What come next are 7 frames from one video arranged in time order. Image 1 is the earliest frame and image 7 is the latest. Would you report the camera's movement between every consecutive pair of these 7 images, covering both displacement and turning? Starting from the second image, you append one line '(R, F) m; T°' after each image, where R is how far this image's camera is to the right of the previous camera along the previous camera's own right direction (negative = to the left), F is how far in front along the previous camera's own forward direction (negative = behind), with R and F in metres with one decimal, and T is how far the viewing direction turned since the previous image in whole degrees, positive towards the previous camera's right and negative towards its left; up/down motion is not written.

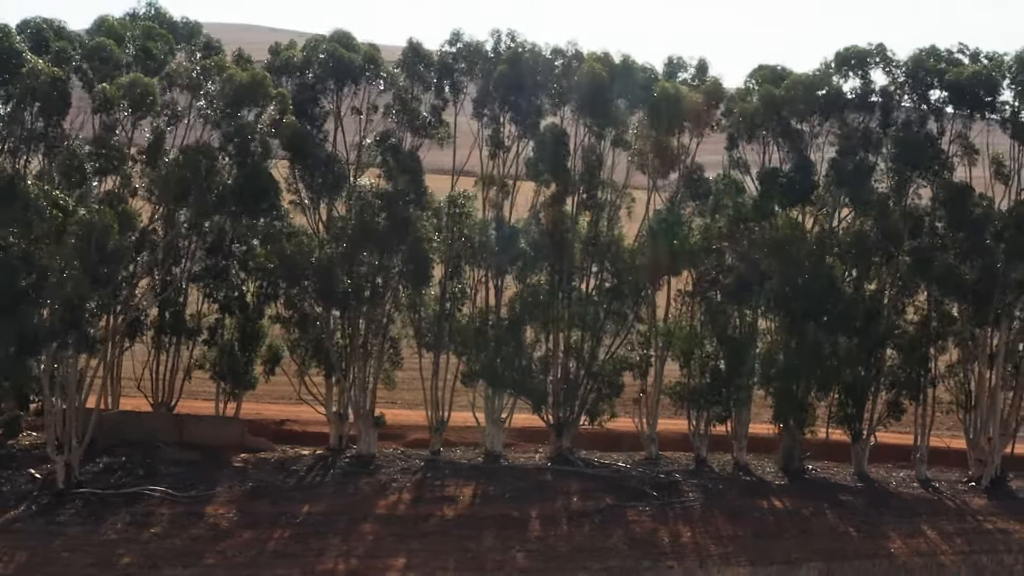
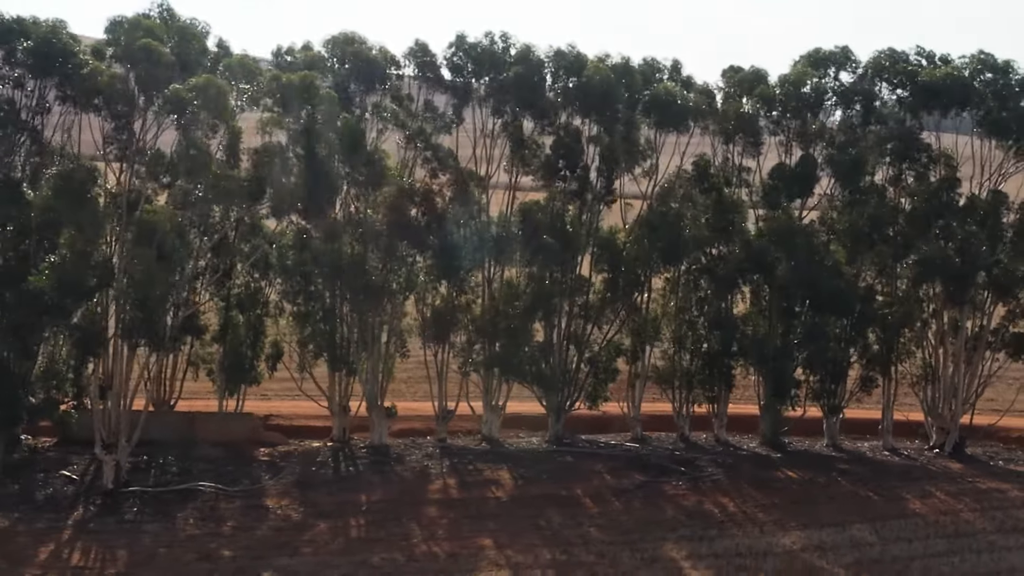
(-3.6, -0.7) m; +8°
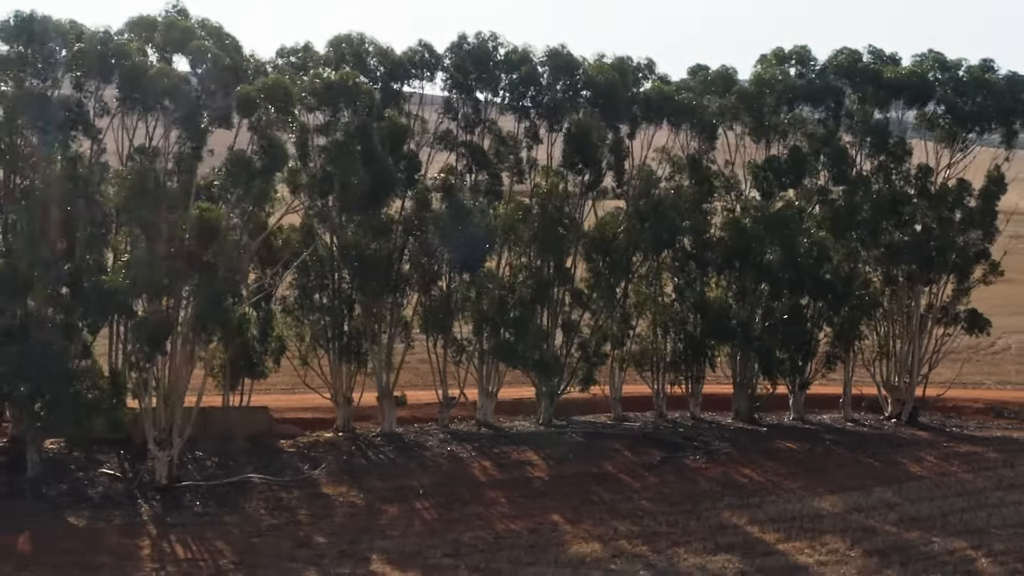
(-3.4, -0.8) m; +7°
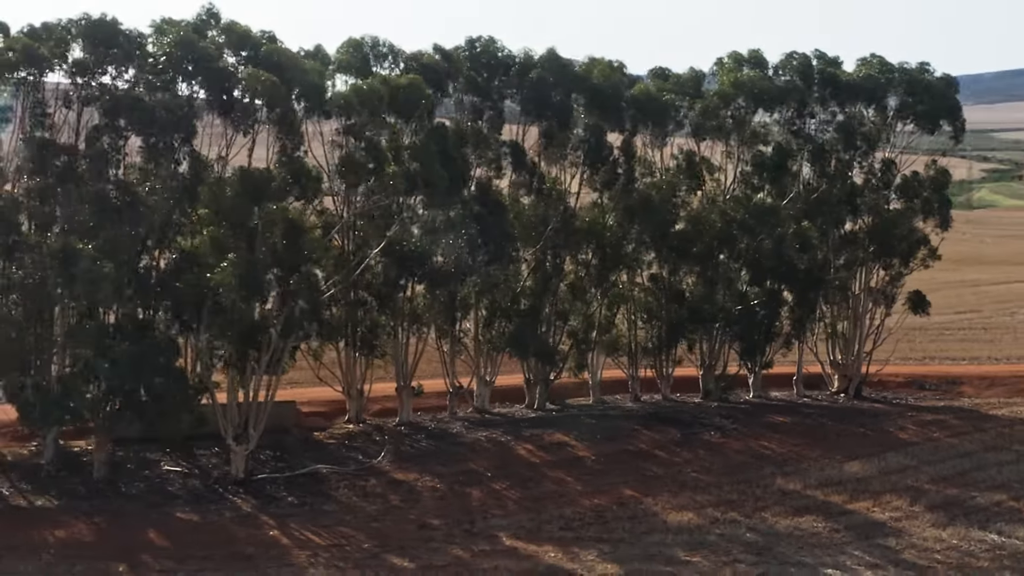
(-4.4, -1.0) m; +9°
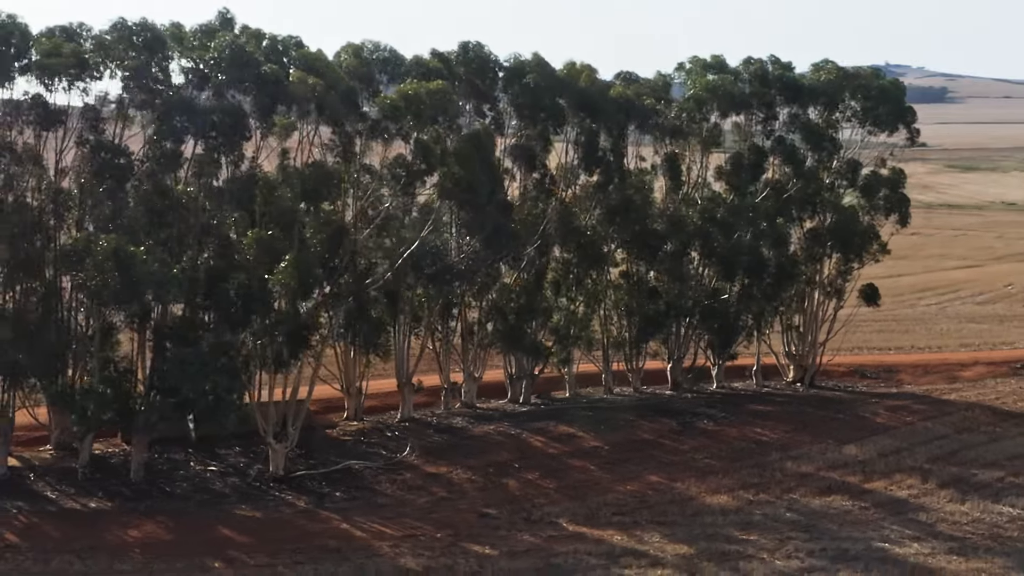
(-2.9, -0.7) m; +6°
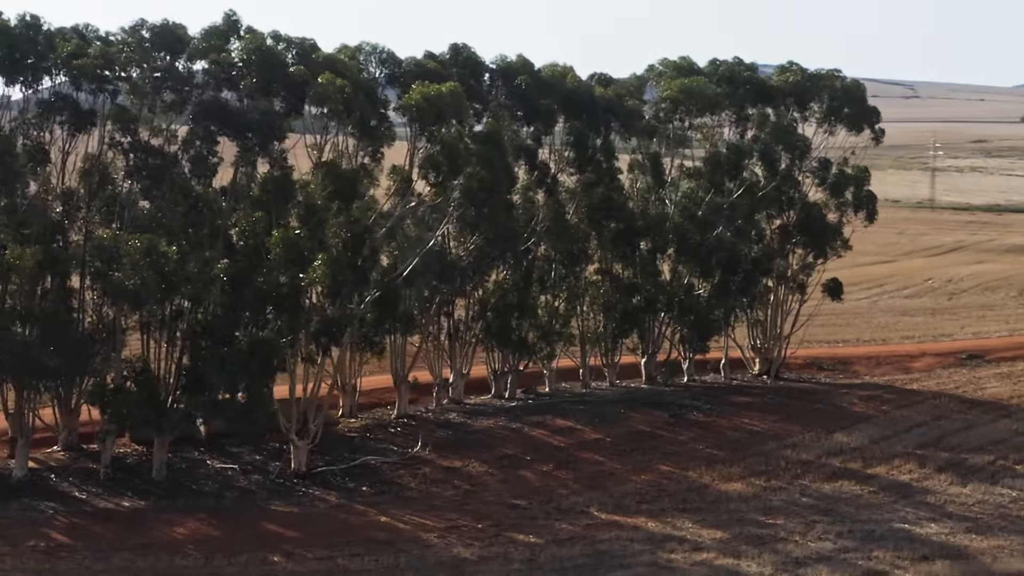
(-1.9, -0.5) m; +4°
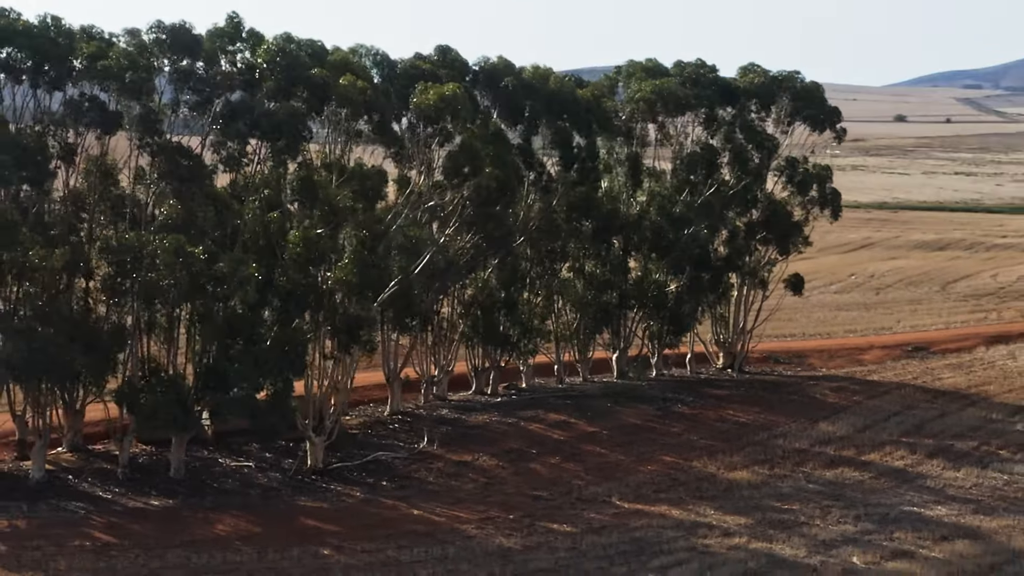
(-1.9, -0.5) m; +4°
